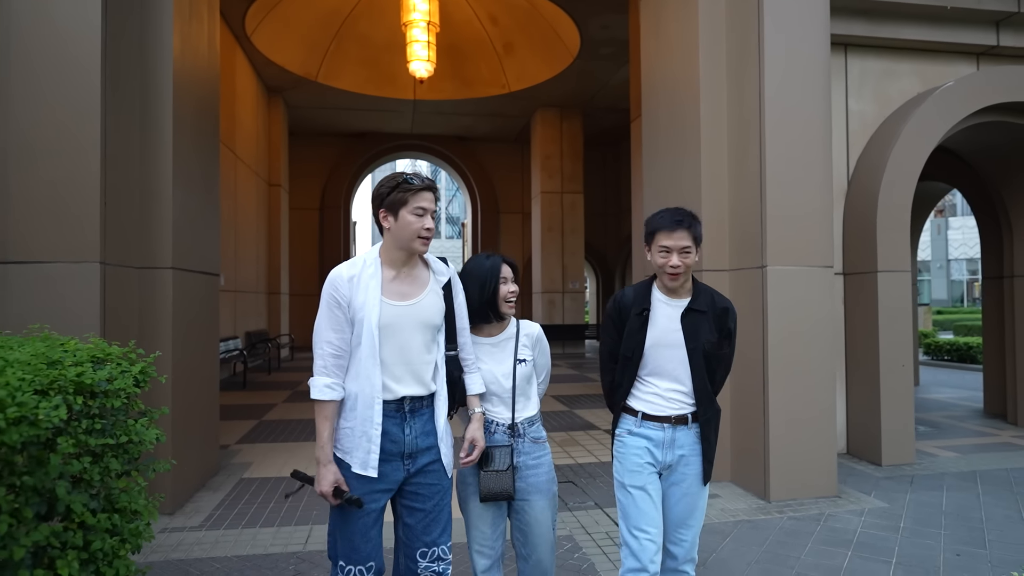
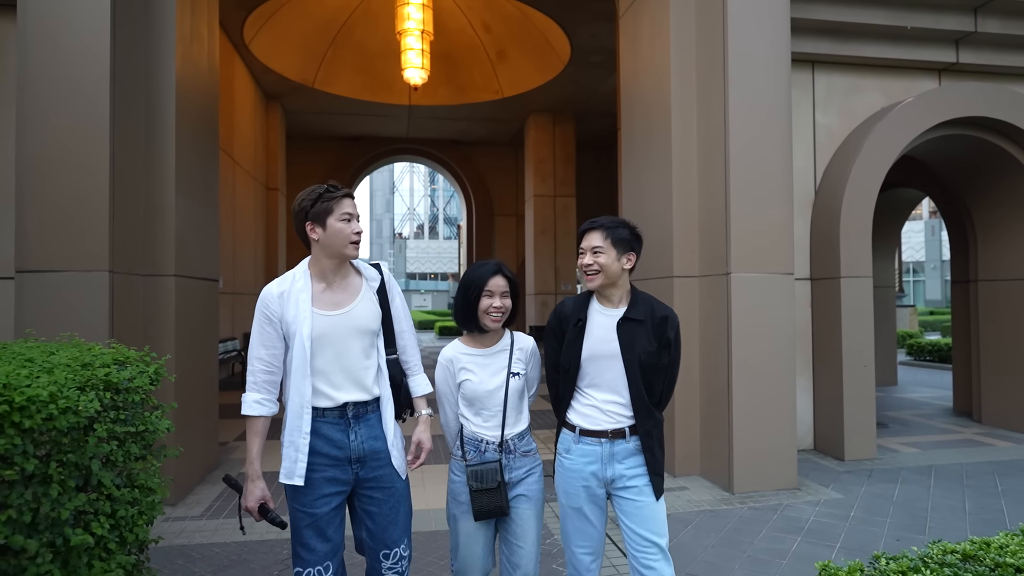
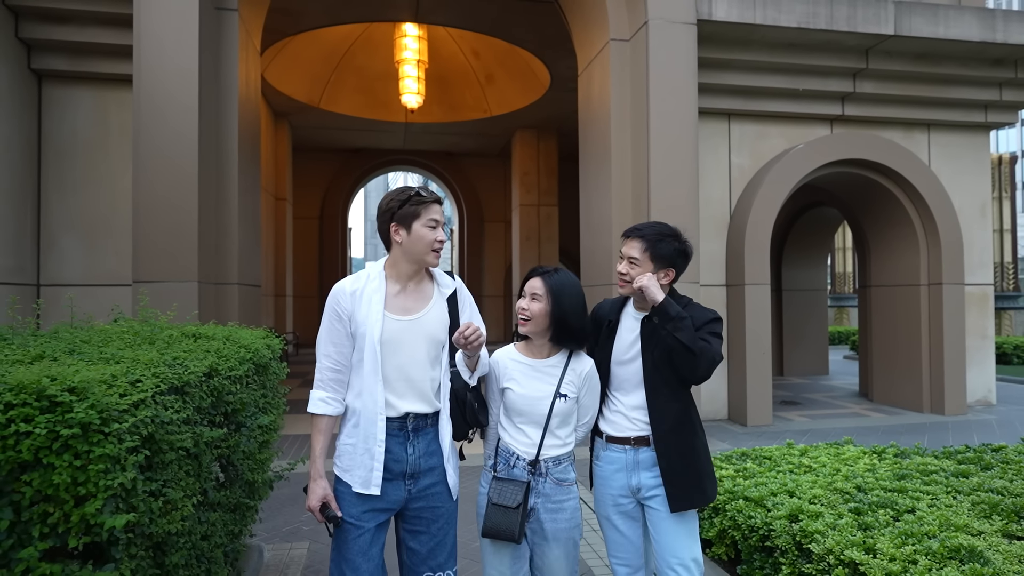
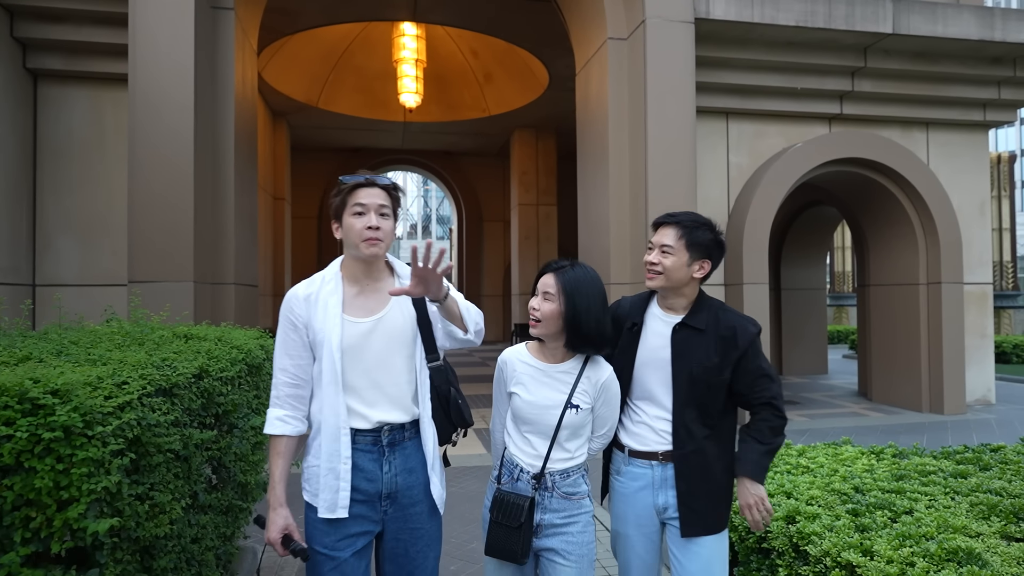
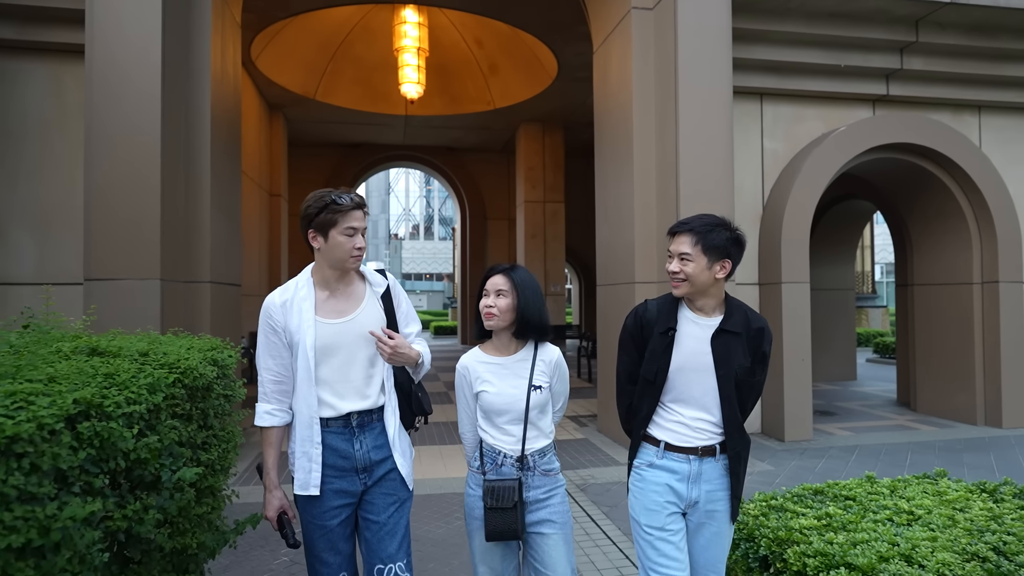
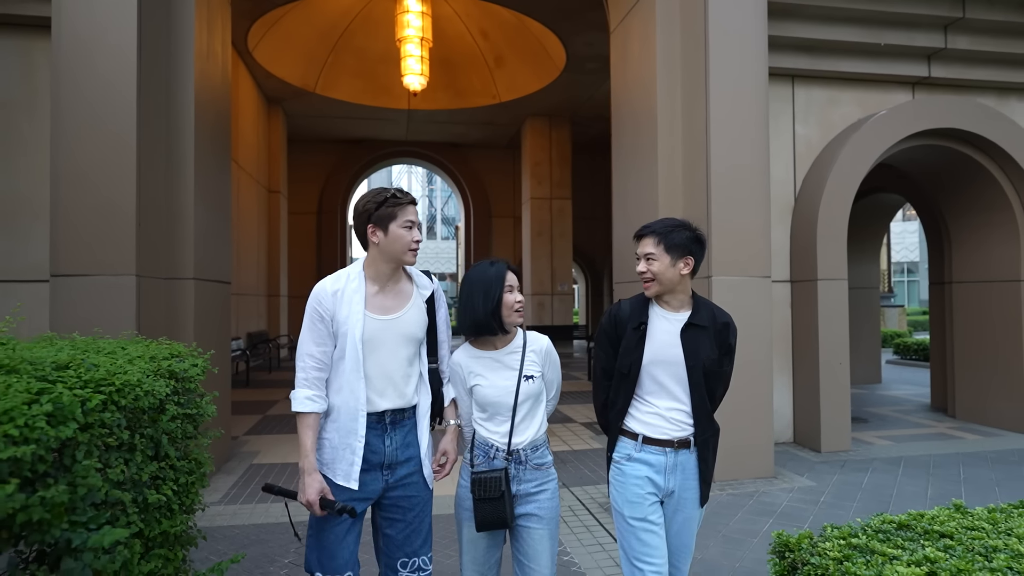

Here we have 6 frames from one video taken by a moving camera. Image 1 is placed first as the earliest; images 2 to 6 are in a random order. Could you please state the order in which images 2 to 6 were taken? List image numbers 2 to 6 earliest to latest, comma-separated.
2, 6, 5, 3, 4
